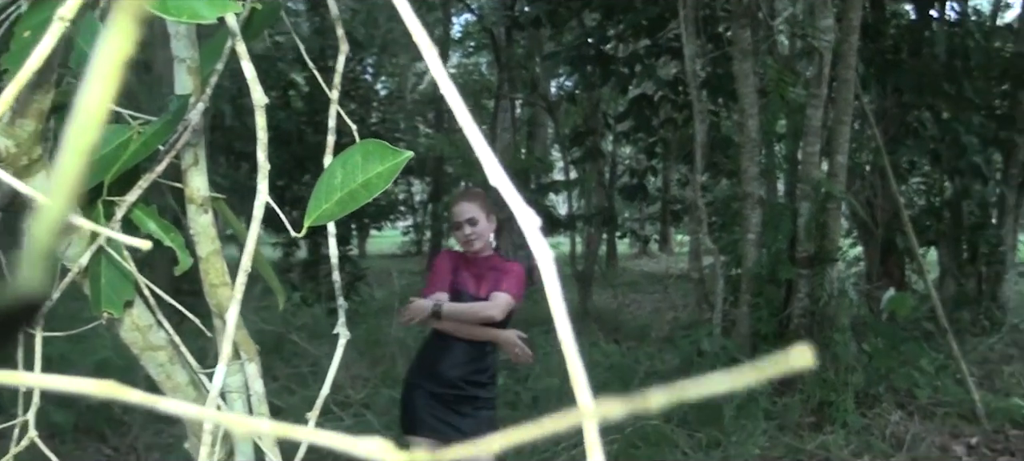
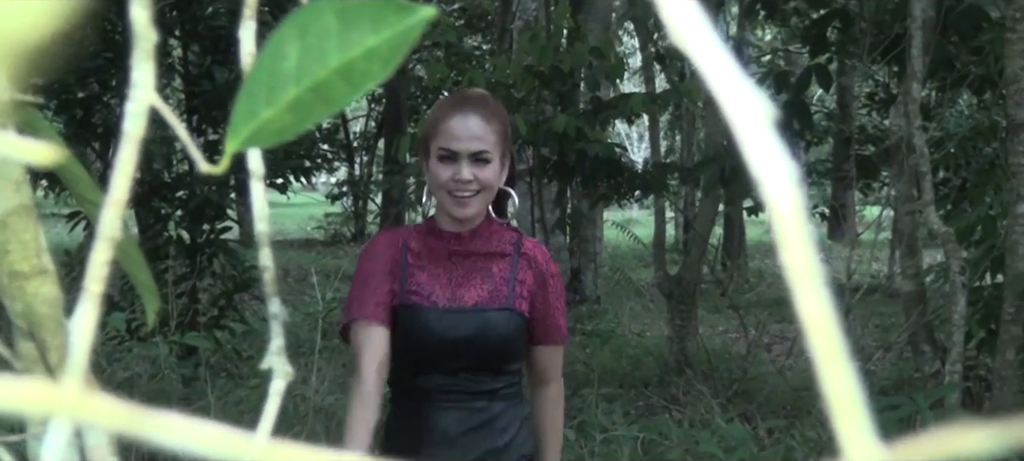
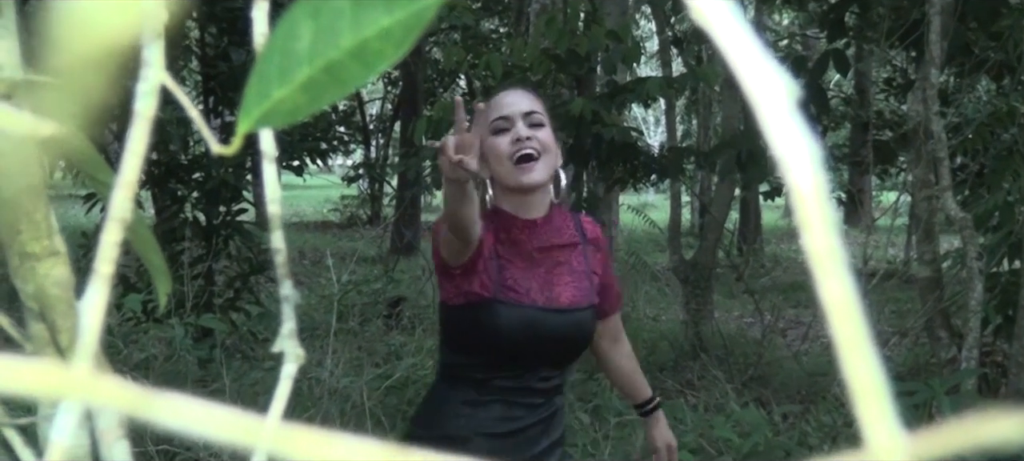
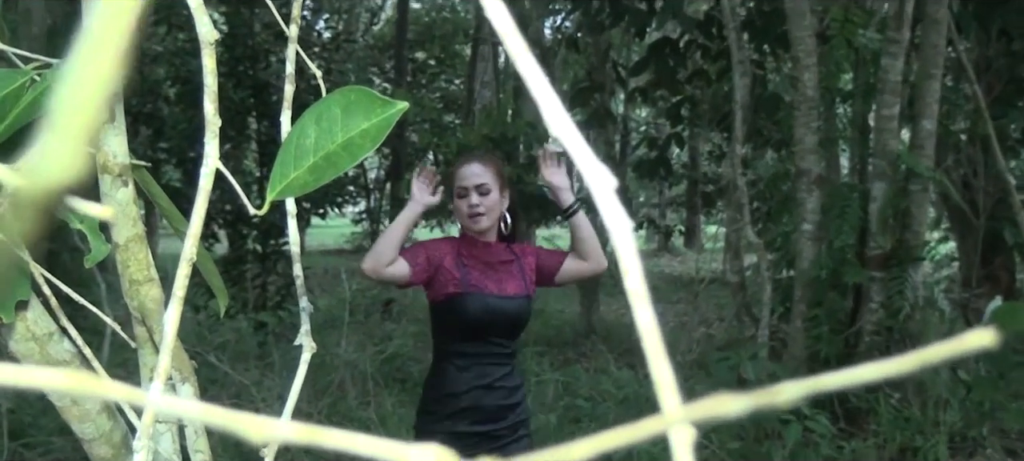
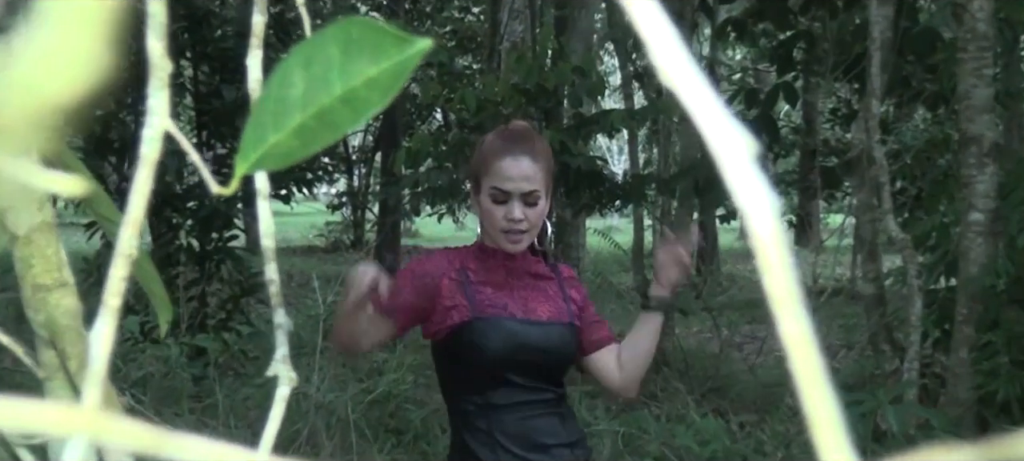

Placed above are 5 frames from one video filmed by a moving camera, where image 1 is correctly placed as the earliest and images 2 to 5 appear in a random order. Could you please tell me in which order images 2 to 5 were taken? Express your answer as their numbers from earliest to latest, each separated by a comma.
4, 5, 2, 3
